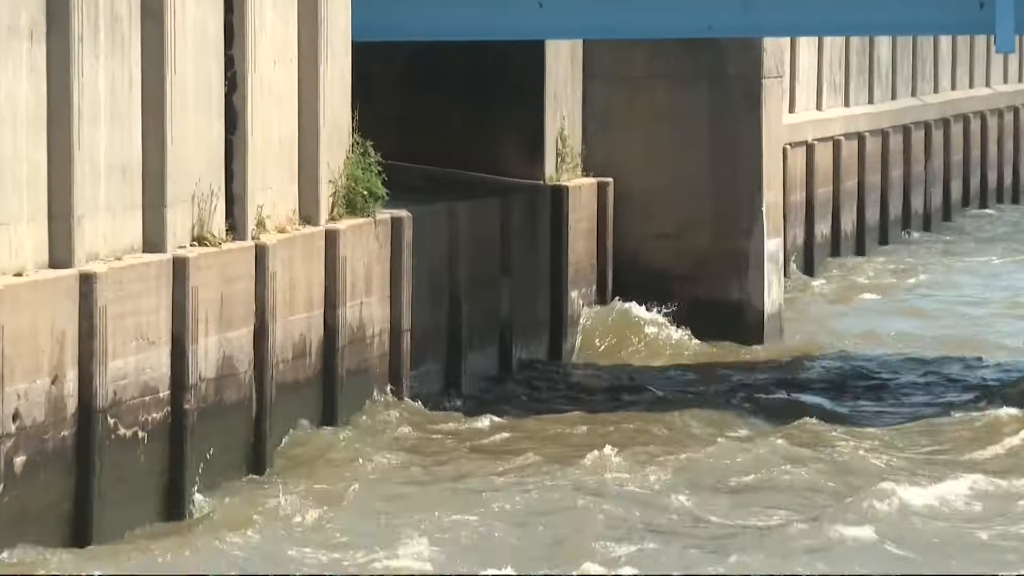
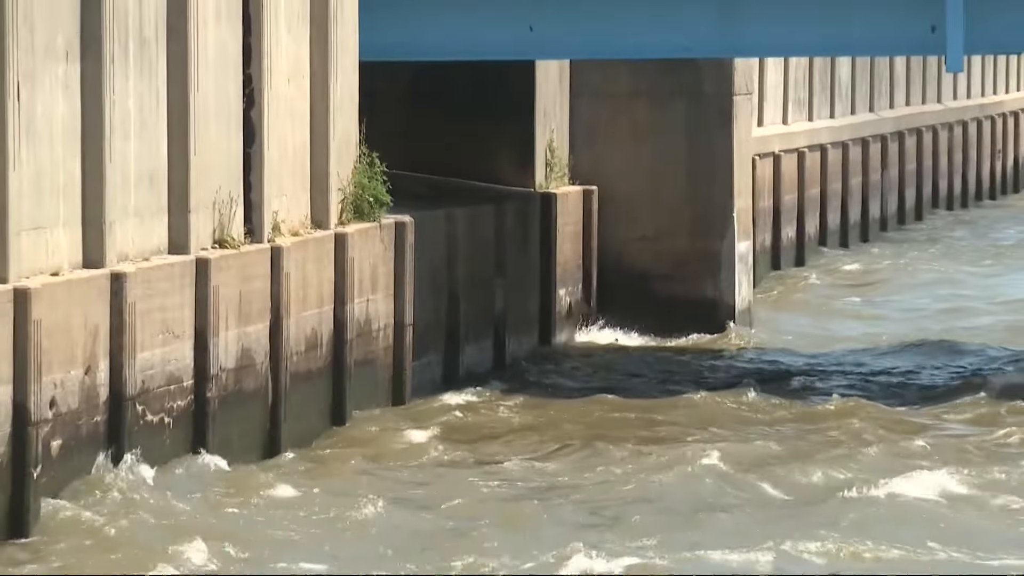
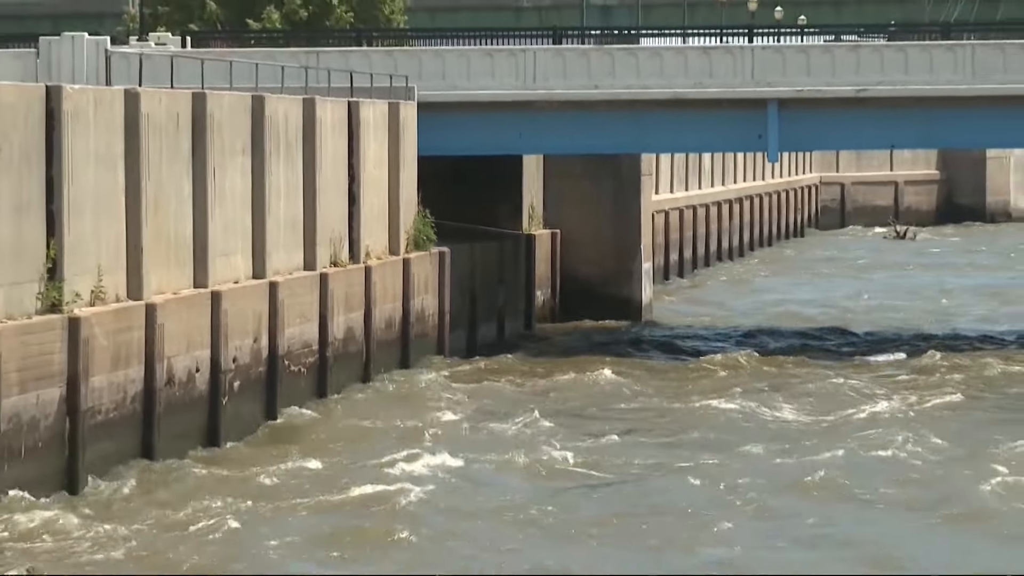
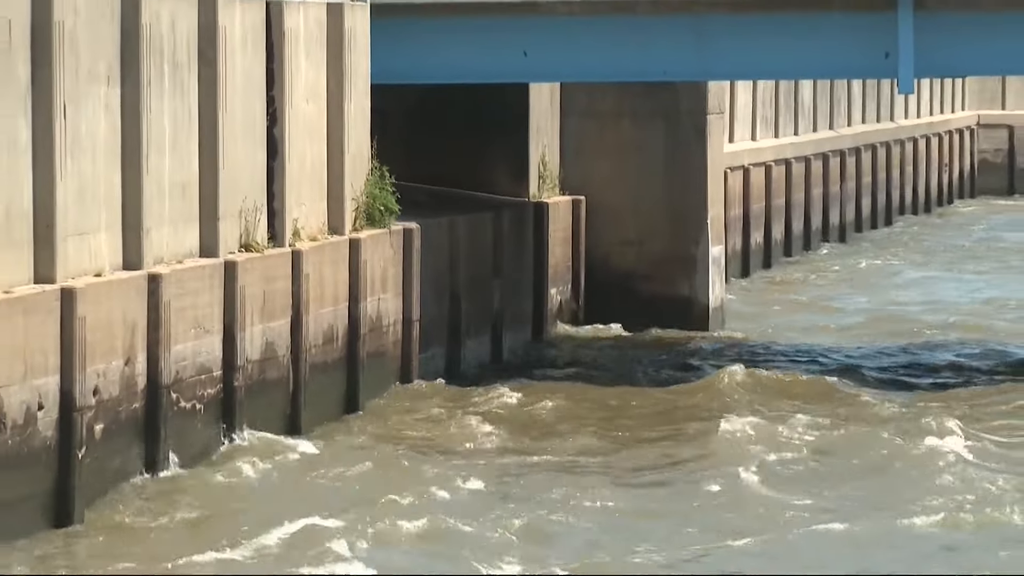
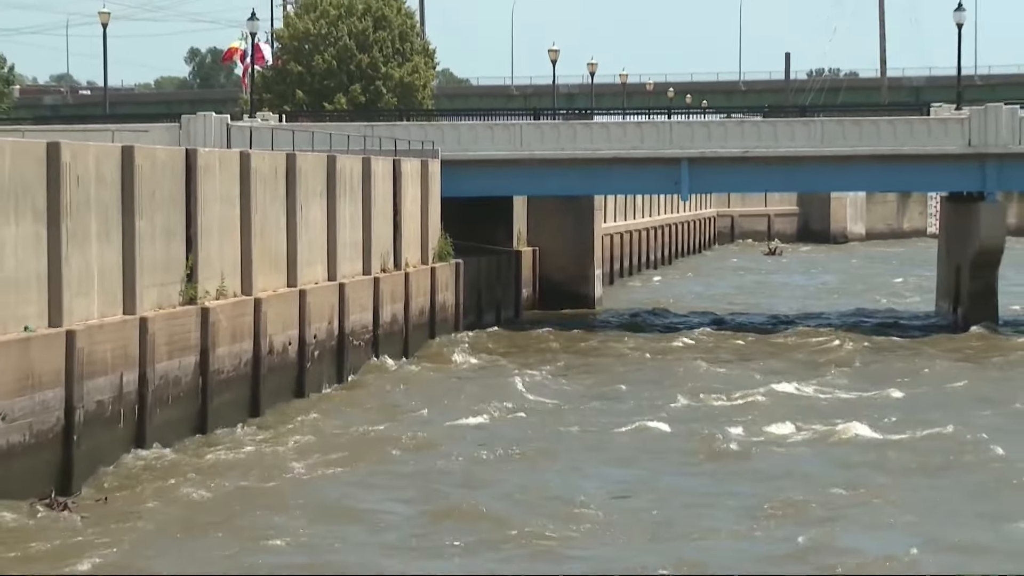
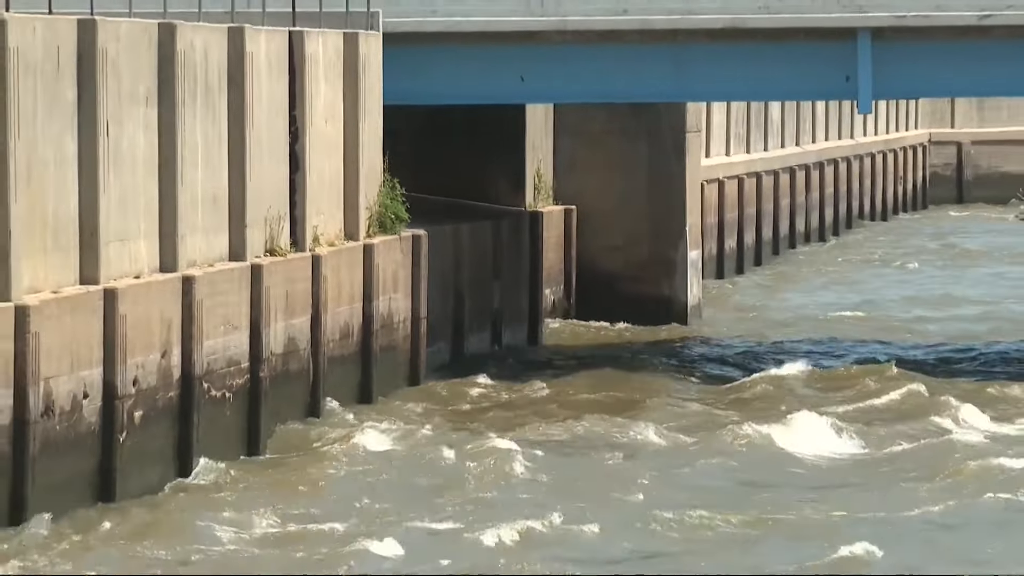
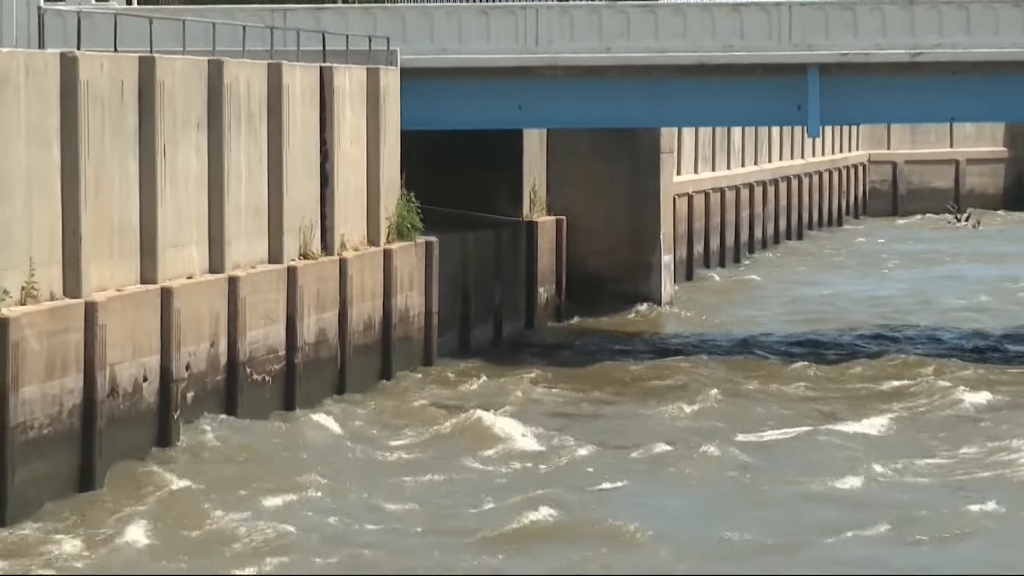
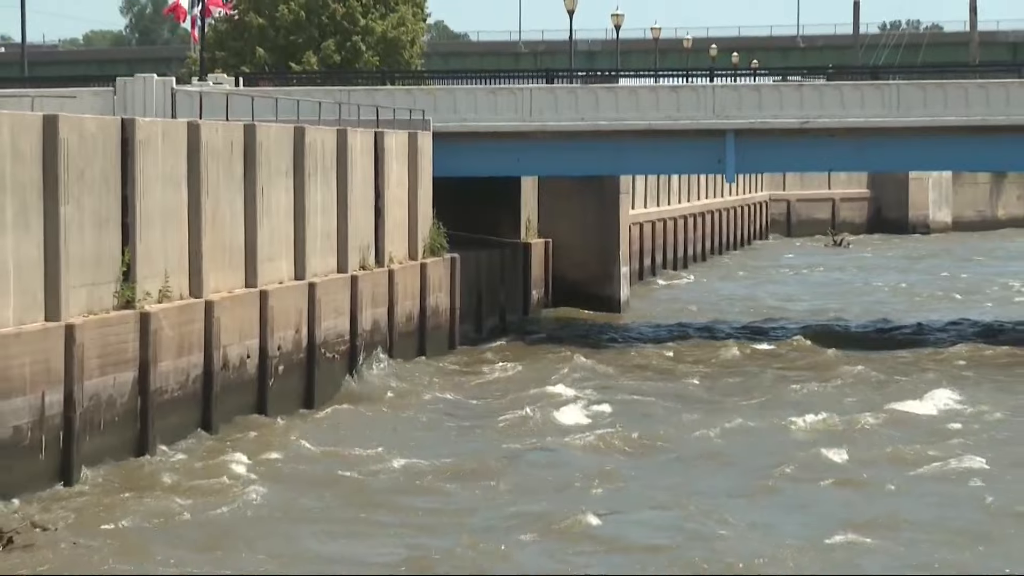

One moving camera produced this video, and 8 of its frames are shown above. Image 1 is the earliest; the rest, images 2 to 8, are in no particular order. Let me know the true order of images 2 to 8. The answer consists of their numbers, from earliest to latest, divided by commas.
2, 4, 6, 7, 3, 8, 5
